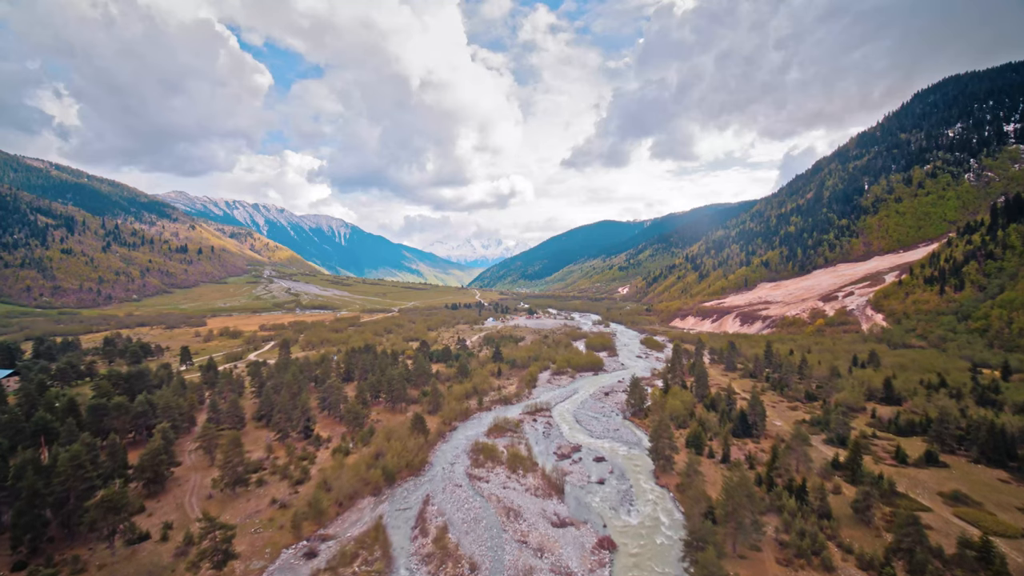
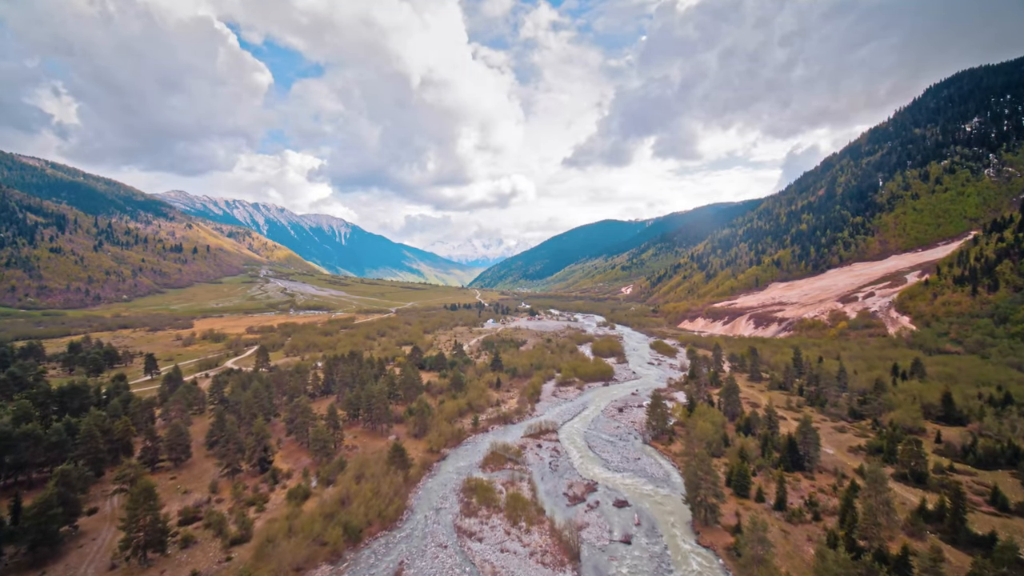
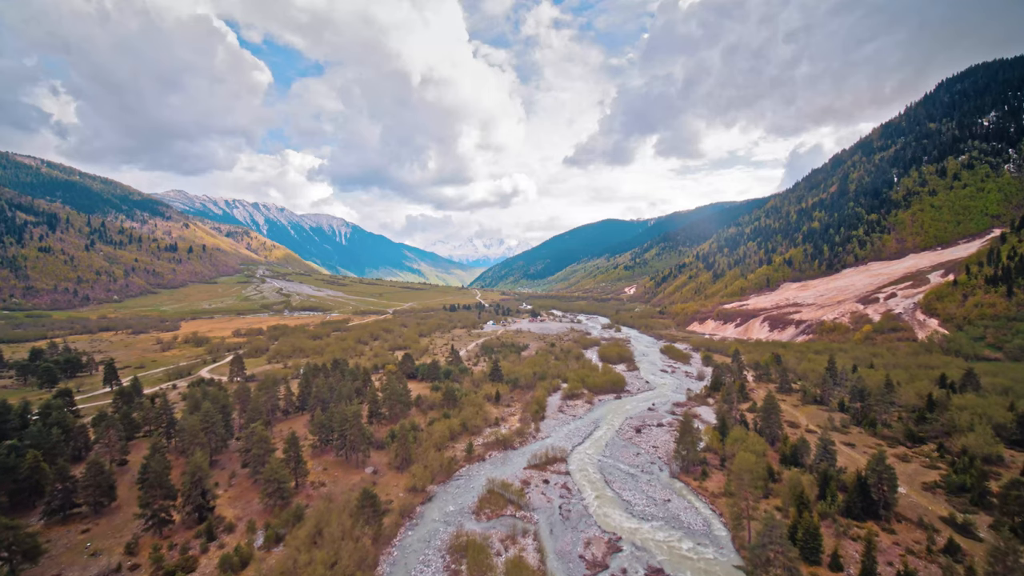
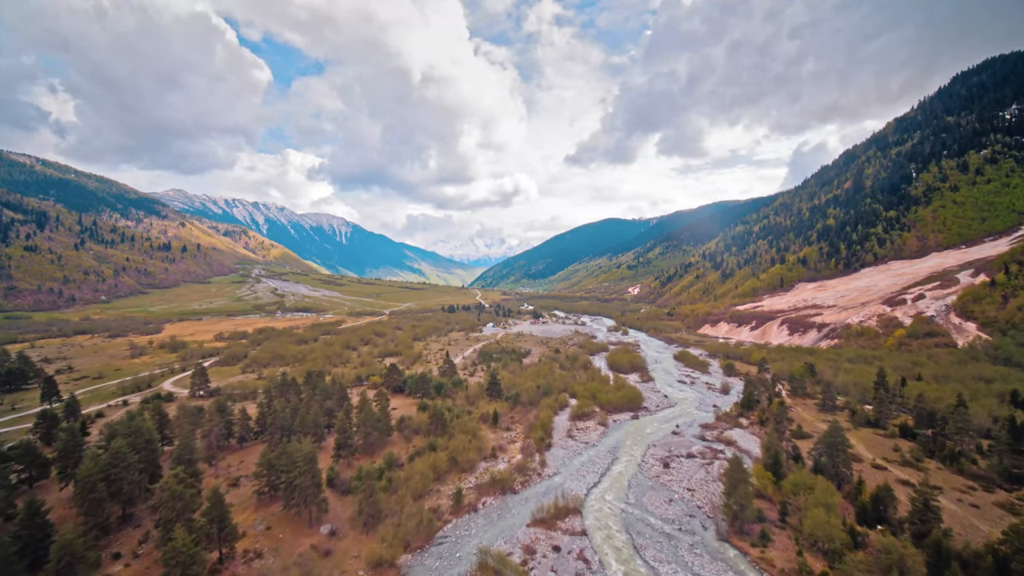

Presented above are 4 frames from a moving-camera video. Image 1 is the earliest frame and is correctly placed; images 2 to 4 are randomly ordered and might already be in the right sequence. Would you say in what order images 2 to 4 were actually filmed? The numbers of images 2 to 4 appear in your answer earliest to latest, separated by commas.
2, 3, 4
